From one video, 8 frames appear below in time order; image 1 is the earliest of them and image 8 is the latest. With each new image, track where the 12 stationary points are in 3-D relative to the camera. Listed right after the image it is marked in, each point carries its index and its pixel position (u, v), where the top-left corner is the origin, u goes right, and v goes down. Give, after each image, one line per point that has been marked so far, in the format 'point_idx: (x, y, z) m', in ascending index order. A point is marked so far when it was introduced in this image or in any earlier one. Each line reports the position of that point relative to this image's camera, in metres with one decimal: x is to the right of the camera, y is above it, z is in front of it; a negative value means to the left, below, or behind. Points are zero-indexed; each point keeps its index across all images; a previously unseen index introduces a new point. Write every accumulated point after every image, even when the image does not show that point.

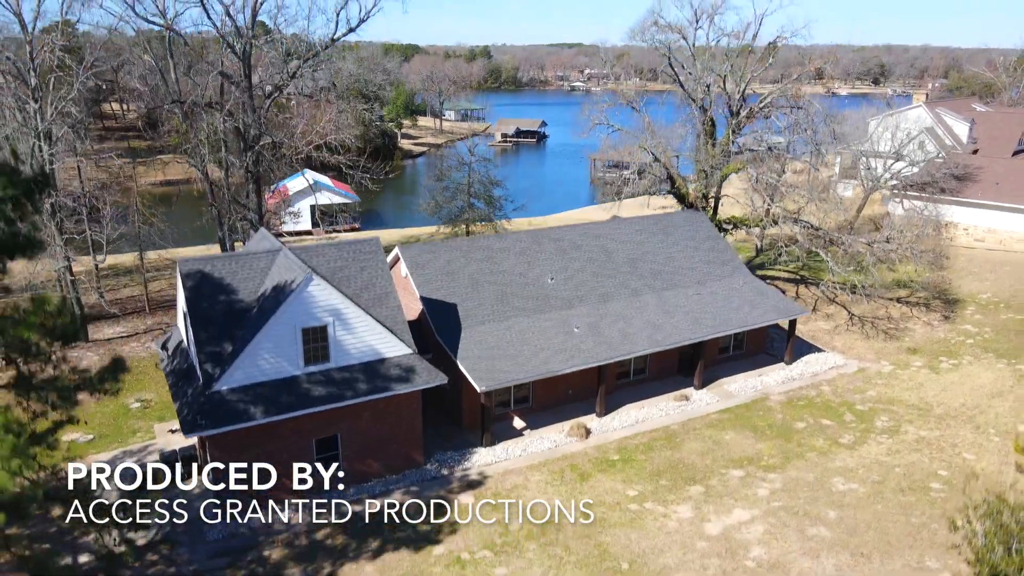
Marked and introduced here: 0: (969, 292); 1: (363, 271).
0: (+10.1, -0.1, +16.2) m
1: (-1.9, +0.2, +9.4) m
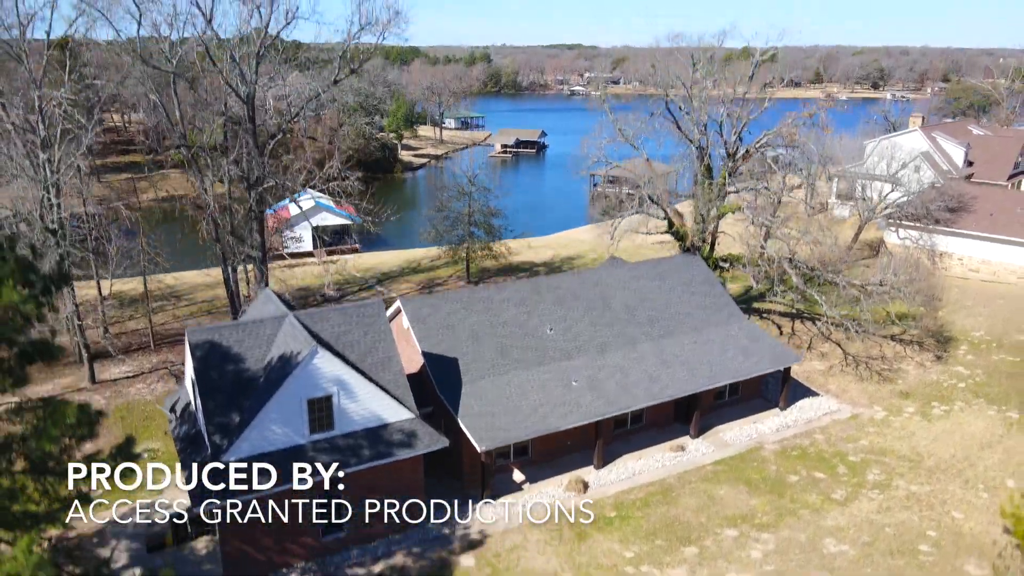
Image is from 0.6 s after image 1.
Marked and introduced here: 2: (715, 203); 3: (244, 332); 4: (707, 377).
0: (+10.1, -0.9, +16.4) m
1: (-1.9, -0.6, +9.7) m
2: (+4.4, +1.9, +16.0) m
3: (-3.4, -0.6, +9.2) m
4: (+3.2, -1.5, +12.0) m
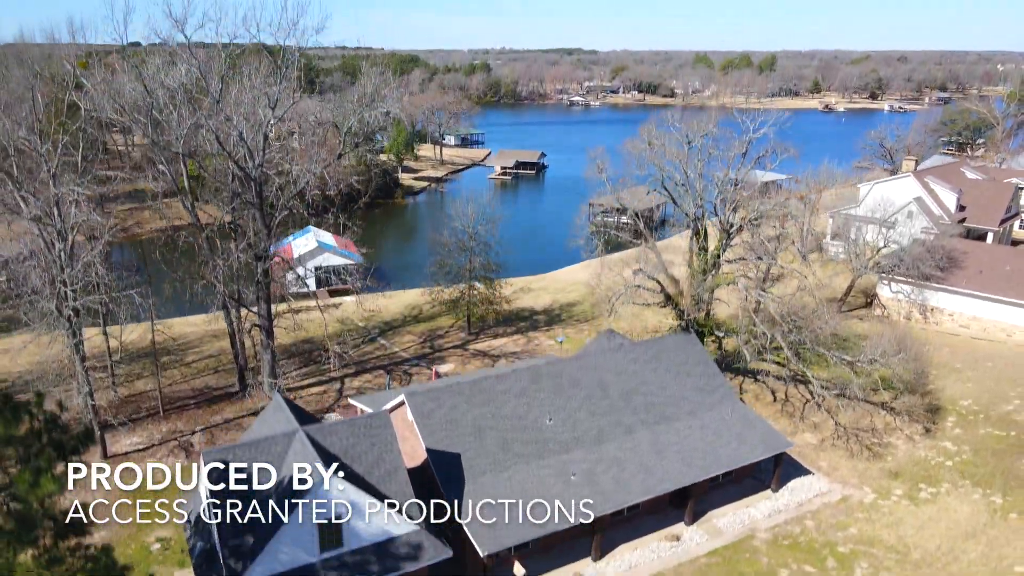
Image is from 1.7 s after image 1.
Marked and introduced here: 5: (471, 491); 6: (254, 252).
0: (+10.1, -2.5, +16.9) m
1: (-1.9, -2.2, +10.1) m
2: (+4.4, +0.3, +16.4) m
3: (-3.3, -2.1, +9.6) m
4: (+3.2, -3.1, +12.4) m
5: (-0.6, -3.1, +11.3) m
6: (-5.7, +0.8, +16.2) m
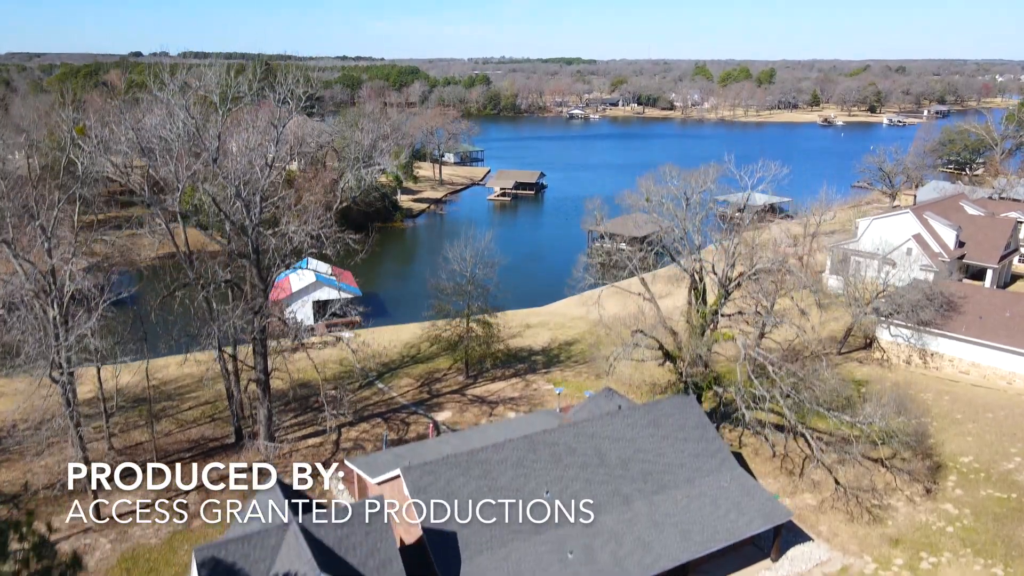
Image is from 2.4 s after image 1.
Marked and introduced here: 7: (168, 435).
0: (+10.1, -3.7, +16.7) m
1: (-2.0, -3.4, +10.0) m
2: (+4.4, -0.9, +16.3) m
3: (-3.4, -3.3, +9.5) m
4: (+3.1, -4.3, +12.3) m
5: (-0.7, -4.3, +11.2) m
6: (-5.8, -0.5, +16.2) m
7: (-8.8, -3.8, +18.7) m
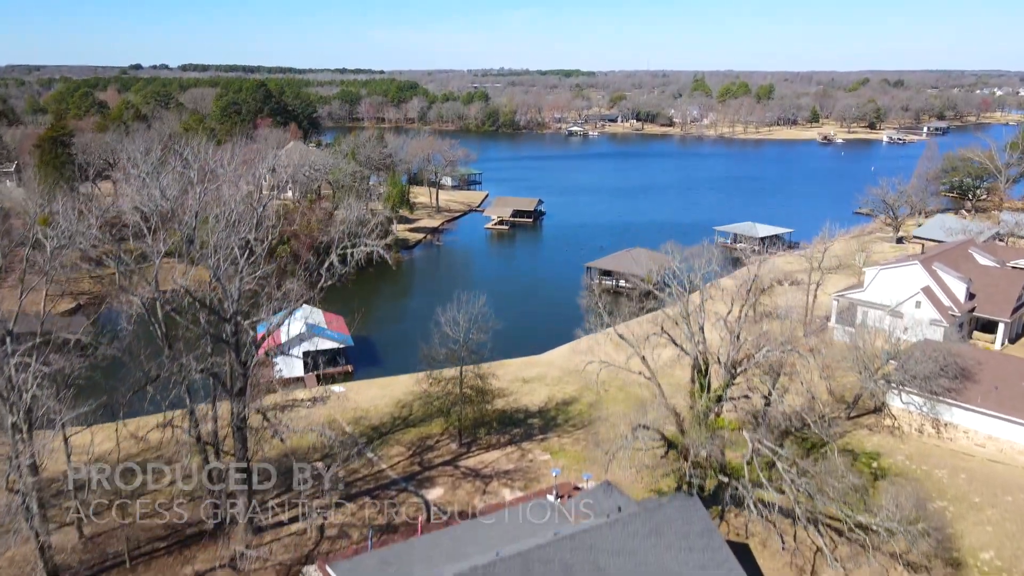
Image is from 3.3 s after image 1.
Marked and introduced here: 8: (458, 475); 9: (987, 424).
0: (+9.9, -5.6, +15.8) m
1: (-2.1, -5.1, +9.0) m
2: (+4.2, -2.7, +15.4) m
3: (-3.5, -5.0, +8.5) m
4: (+3.0, -6.0, +11.3) m
5: (-0.8, -6.1, +10.2) m
6: (-5.9, -2.3, +15.3) m
7: (-8.9, -5.7, +17.8) m
8: (-1.5, -5.1, +20.0) m
9: (+12.9, -3.7, +19.8) m
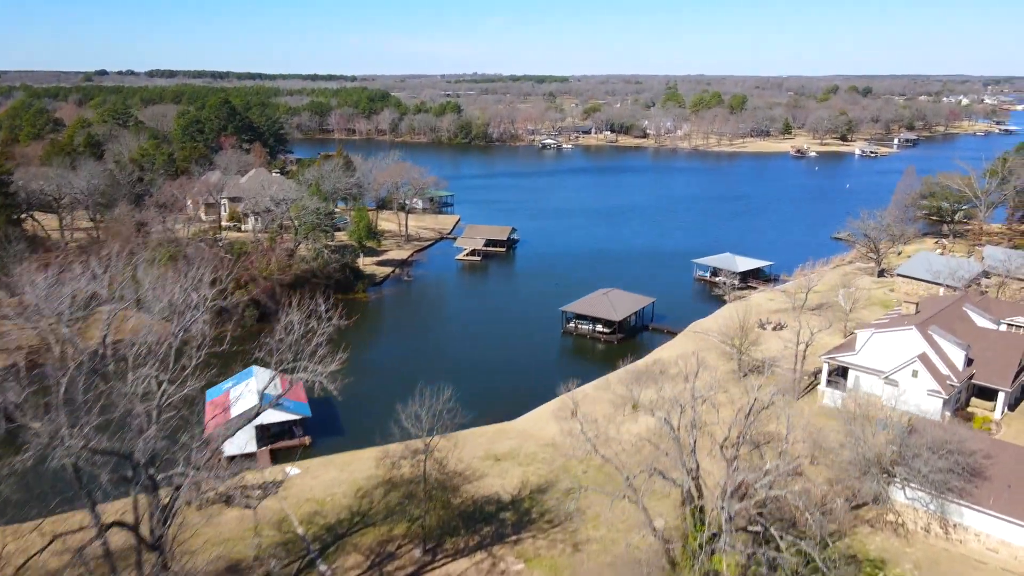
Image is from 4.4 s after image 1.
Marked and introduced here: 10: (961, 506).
0: (+9.3, -7.8, +14.0) m
1: (-2.5, -7.4, +6.9) m
2: (+3.6, -5.0, +13.5) m
3: (-3.9, -7.4, +6.3) m
4: (+2.6, -8.3, +9.3) m
5: (-1.2, -8.4, +8.1) m
6: (-6.5, -4.7, +13.0) m
7: (-9.6, -8.1, +15.3) m
8: (-2.2, -7.5, +17.8) m
9: (+12.1, -5.9, +18.1) m
10: (+11.4, -5.5, +18.5) m
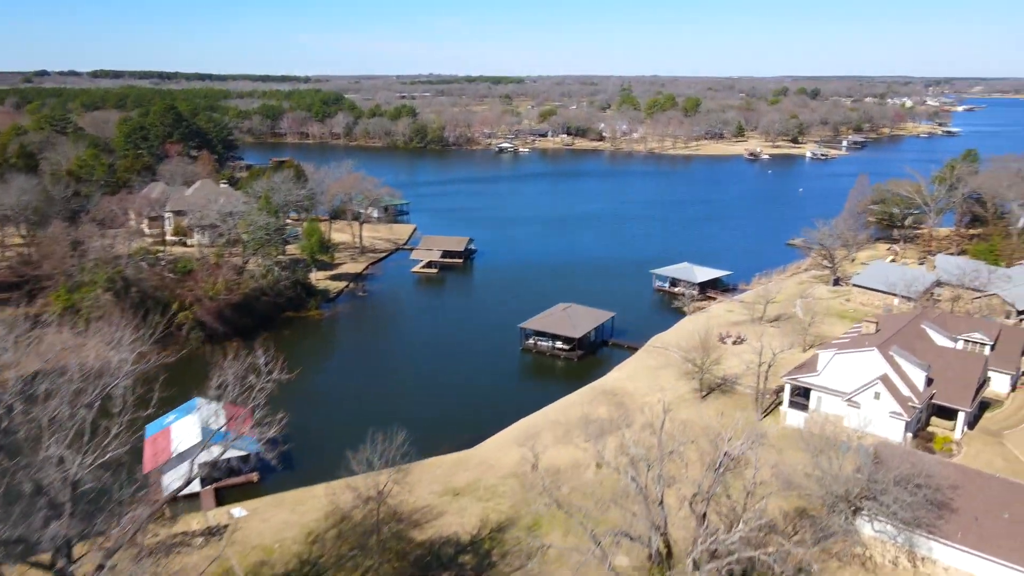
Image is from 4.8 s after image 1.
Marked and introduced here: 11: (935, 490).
0: (+8.6, -8.6, +13.6) m
1: (-2.8, -8.4, +5.8) m
2: (+2.9, -5.9, +12.7) m
3: (-4.2, -8.3, +5.2) m
4: (+2.1, -9.2, +8.5) m
5: (-1.6, -9.3, +7.1) m
6: (-7.2, -5.7, +11.7) m
7: (-10.3, -9.1, +13.9) m
8: (-3.1, -8.4, +16.7) m
9: (+11.1, -6.6, +17.8) m
10: (+10.4, -6.2, +18.2) m
11: (+10.9, -5.1, +19.0) m
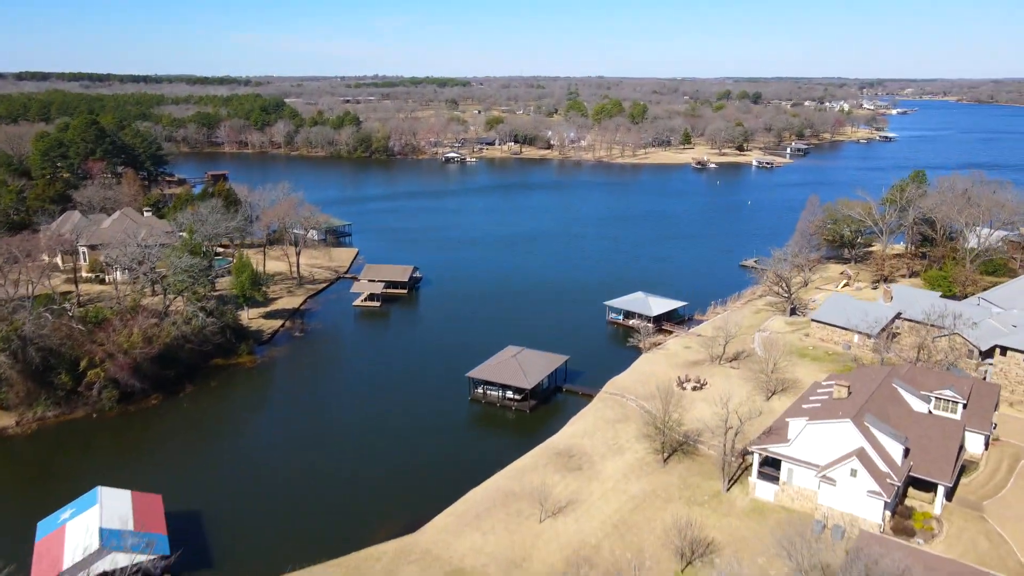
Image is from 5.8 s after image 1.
0: (+7.8, -10.7, +11.6) m
1: (-3.0, -10.7, +3.0) m
2: (+2.1, -8.1, +10.3) m
3: (-4.4, -10.7, +2.3) m
4: (+1.7, -11.4, +6.1) m
5: (-1.9, -11.6, +4.4) m
6: (-7.9, -8.1, +8.6) m
7: (-11.1, -11.6, +10.5) m
8: (-4.1, -10.8, +13.9) m
9: (+10.0, -8.7, +15.9) m
10: (+9.2, -8.3, +16.3) m
11: (+9.6, -7.2, +17.1) m
